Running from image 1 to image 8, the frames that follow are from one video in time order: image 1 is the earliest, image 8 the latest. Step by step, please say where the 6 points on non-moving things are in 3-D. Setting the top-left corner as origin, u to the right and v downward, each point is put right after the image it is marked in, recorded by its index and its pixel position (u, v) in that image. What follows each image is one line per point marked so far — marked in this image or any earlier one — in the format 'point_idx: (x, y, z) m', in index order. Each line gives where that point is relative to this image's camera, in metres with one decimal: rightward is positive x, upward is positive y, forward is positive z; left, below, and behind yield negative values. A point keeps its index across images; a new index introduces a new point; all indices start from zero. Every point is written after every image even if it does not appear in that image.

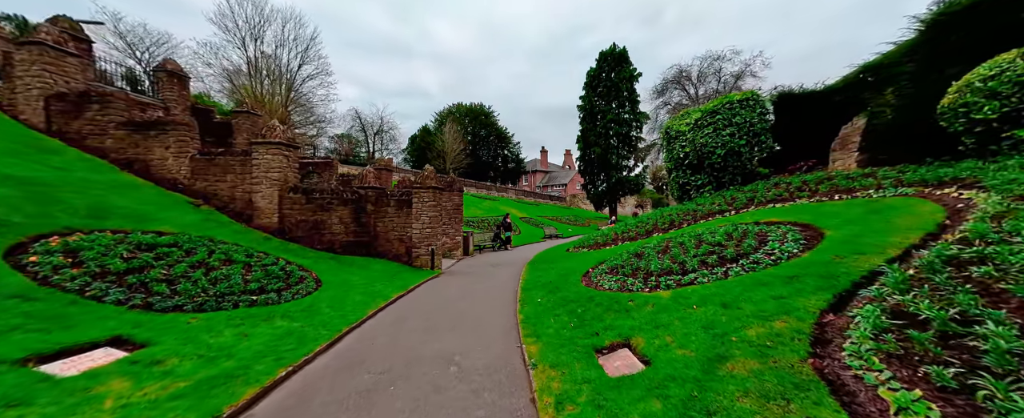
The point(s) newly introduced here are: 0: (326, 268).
0: (-5.6, -1.8, +10.6) m
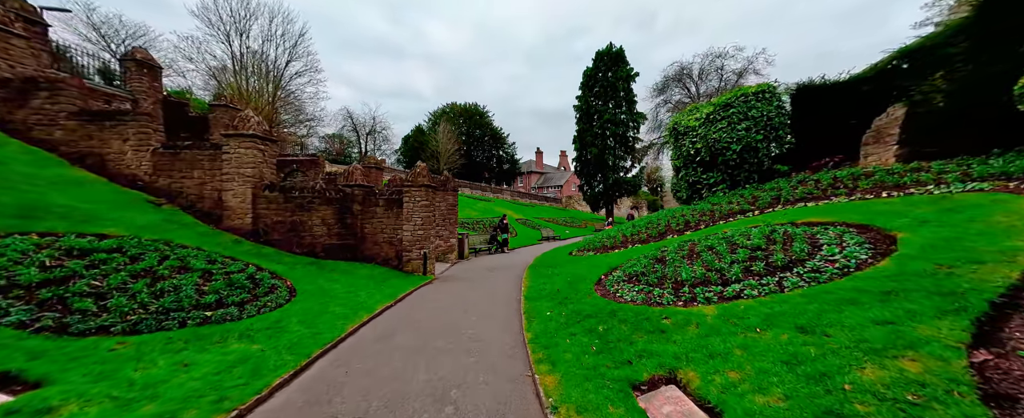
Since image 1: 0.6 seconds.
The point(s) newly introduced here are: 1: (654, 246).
0: (-5.6, -1.7, +9.5) m
1: (+3.4, -0.9, +8.2) m
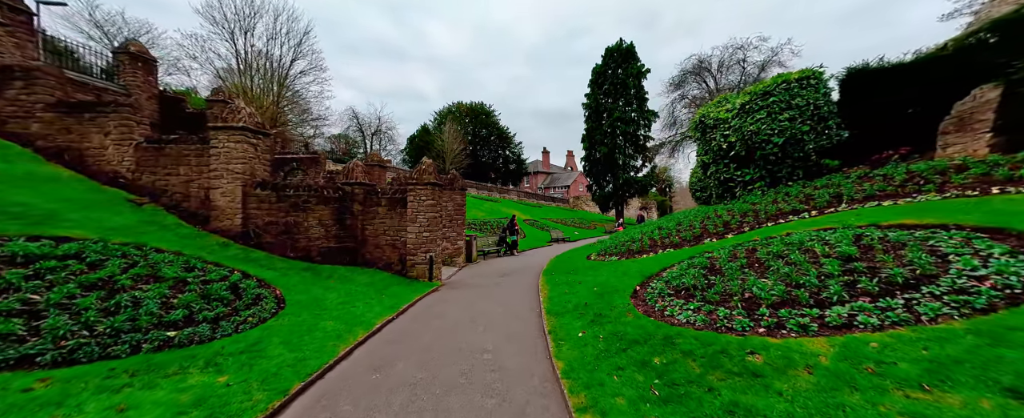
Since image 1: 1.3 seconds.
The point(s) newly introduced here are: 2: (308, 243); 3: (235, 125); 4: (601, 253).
0: (-5.2, -1.7, +8.6) m
1: (+3.7, -0.9, +7.1) m
2: (-6.1, -1.0, +10.5) m
3: (-7.8, +2.4, +10.0) m
4: (+2.8, -1.5, +11.4) m
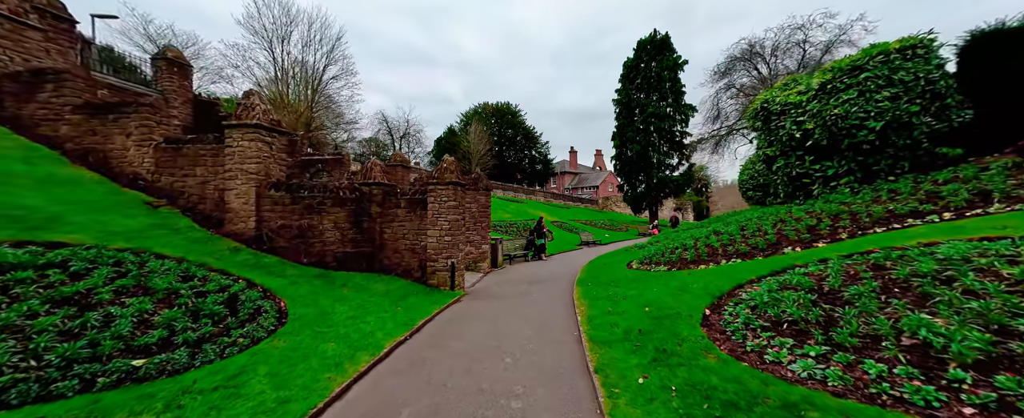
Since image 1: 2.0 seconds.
0: (-4.6, -1.8, +7.8) m
1: (+4.3, -1.0, +5.7) m
2: (-5.2, -1.1, +9.8) m
3: (-7.0, +2.3, +9.4) m
4: (+3.7, -1.5, +10.0) m
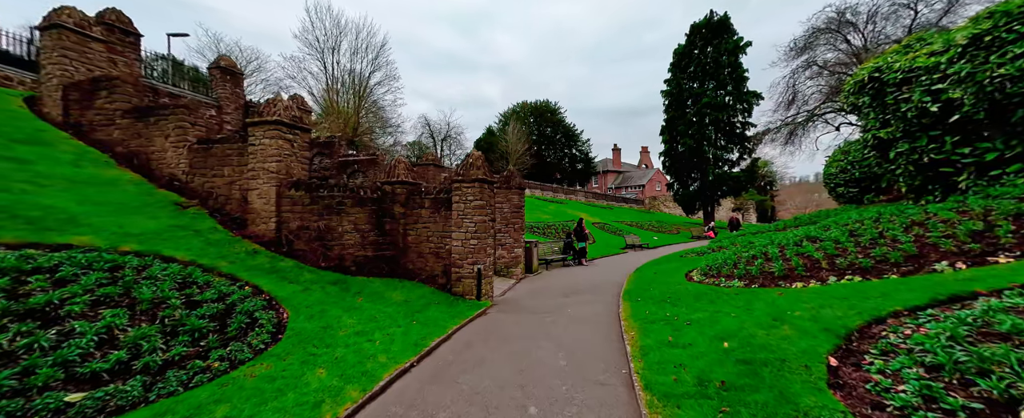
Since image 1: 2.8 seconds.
0: (-3.9, -1.8, +7.1) m
1: (+4.6, -0.9, +3.9) m
2: (-4.3, -1.1, +9.1) m
3: (-6.2, +2.3, +9.0) m
4: (+4.6, -1.5, +8.2) m
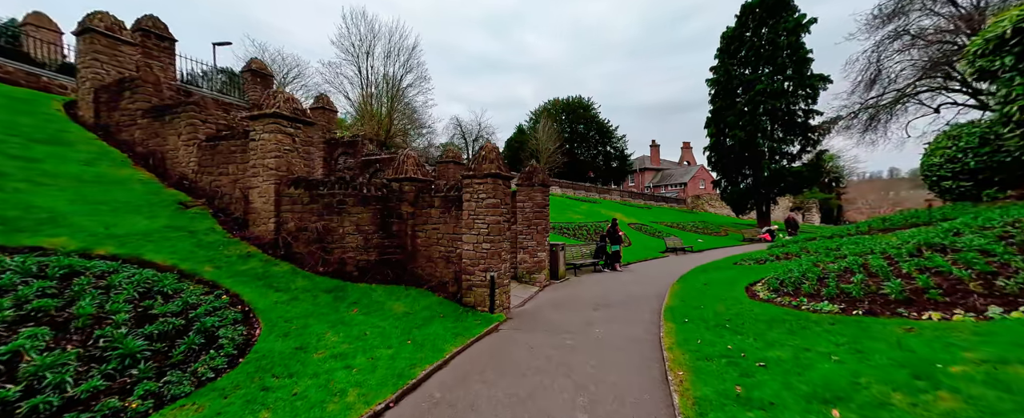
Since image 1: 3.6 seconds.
0: (-3.6, -1.8, +6.2) m
1: (+4.5, -0.9, +2.2) m
2: (-3.9, -1.1, +8.3) m
3: (-5.7, +2.3, +8.3) m
4: (+4.9, -1.5, +6.5) m
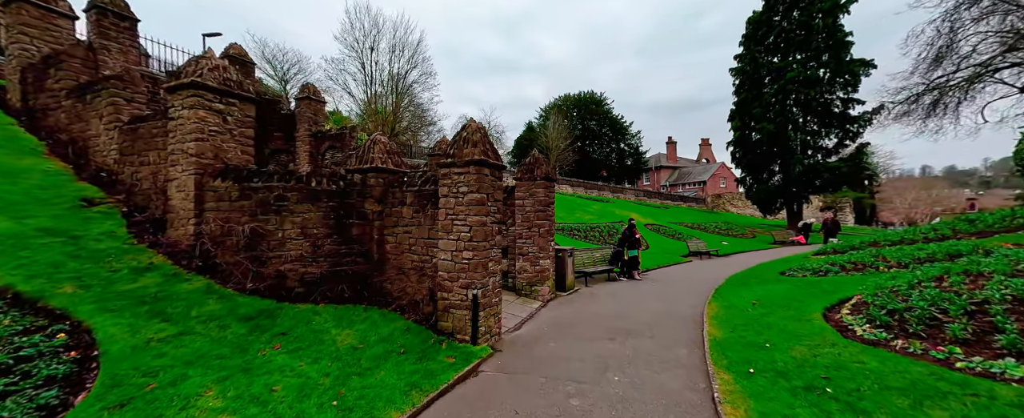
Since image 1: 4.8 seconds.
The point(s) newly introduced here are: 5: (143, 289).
0: (-3.9, -1.7, +4.2) m
1: (+4.1, -0.8, 0.0) m
2: (-4.1, -1.0, +6.3) m
3: (-5.9, +2.3, +6.4) m
4: (+4.7, -1.4, +4.3) m
5: (-5.4, -1.2, +5.3) m
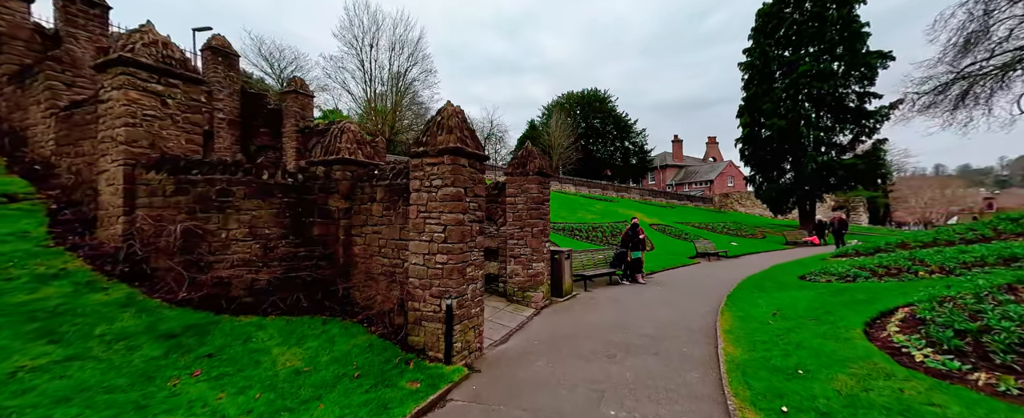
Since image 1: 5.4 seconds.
0: (-4.2, -1.7, +3.3) m
1: (+3.7, -0.8, -1.0) m
2: (-4.4, -1.0, +5.4) m
3: (-6.2, +2.4, +5.6) m
4: (+4.3, -1.4, +3.3) m
5: (-5.7, -1.1, +4.4) m
